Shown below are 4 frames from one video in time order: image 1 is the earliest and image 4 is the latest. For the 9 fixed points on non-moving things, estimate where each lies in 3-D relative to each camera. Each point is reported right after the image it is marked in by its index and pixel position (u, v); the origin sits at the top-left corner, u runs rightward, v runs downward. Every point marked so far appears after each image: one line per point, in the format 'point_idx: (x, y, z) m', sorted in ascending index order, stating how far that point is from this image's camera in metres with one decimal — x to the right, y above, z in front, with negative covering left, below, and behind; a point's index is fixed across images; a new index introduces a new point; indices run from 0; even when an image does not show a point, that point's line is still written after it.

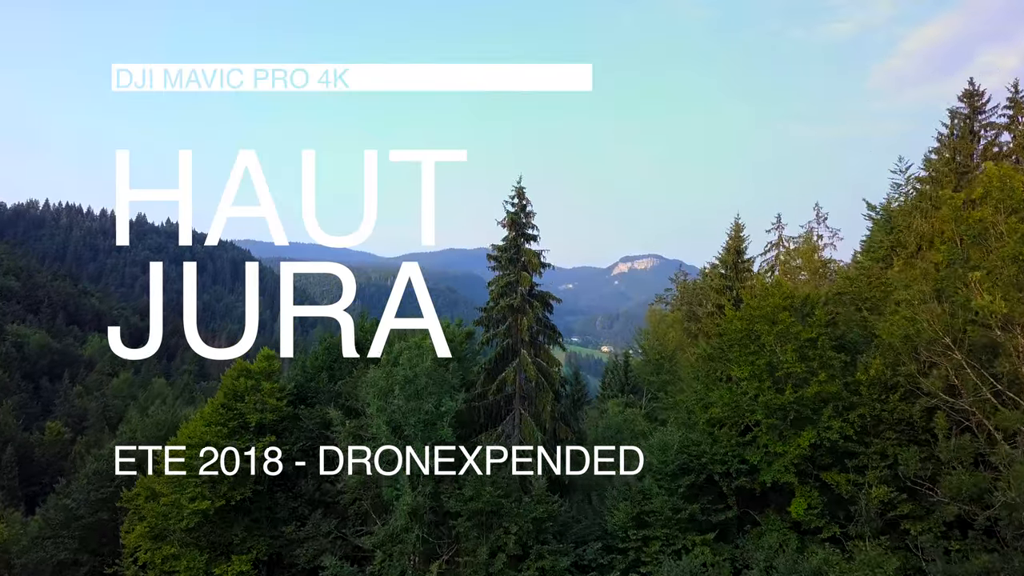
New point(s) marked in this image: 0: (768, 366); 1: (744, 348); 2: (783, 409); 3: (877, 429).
0: (+5.5, -1.7, +12.5) m
1: (+5.3, -1.4, +13.2) m
2: (+5.7, -2.5, +12.1) m
3: (+7.5, -2.9, +12.0) m
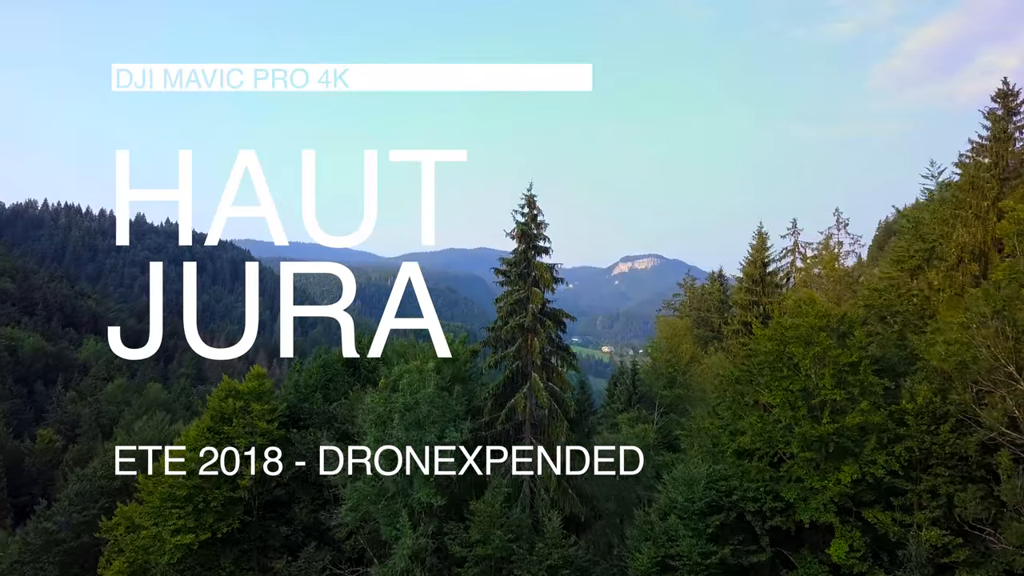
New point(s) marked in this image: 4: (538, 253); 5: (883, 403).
0: (+5.7, -2.0, +11.4) m
1: (+5.5, -1.7, +12.1) m
2: (+5.9, -2.9, +11.0) m
3: (+7.8, -3.3, +10.9) m
4: (+0.5, +0.7, +12.3) m
5: (+7.2, -2.2, +11.1) m
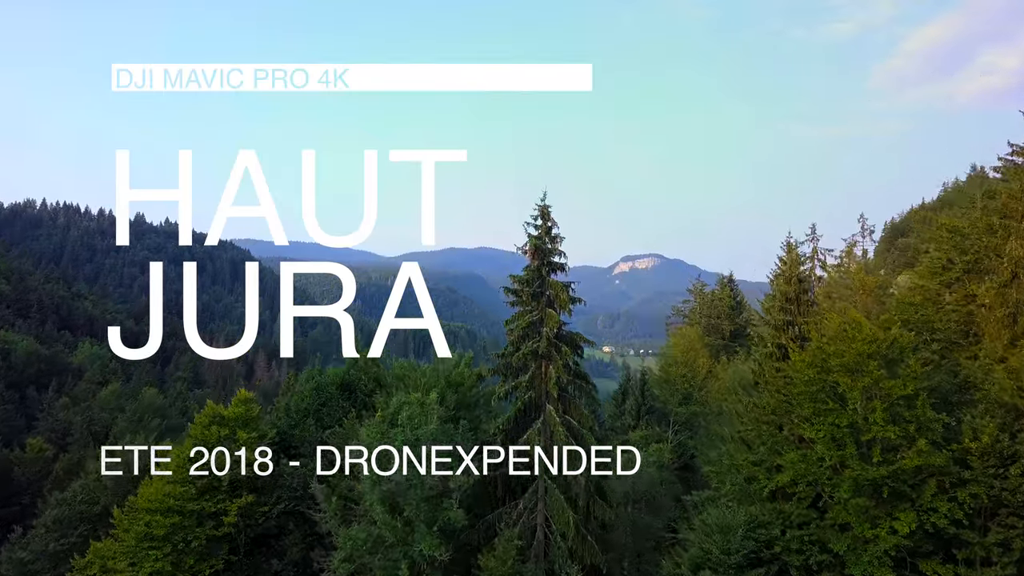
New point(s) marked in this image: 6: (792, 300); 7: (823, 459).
0: (+5.9, -2.4, +10.2) m
1: (+5.7, -2.1, +10.9) m
2: (+6.1, -3.3, +9.8) m
3: (+8.0, -3.7, +9.6) m
4: (+0.8, +0.3, +11.0) m
5: (+7.4, -2.6, +9.9) m
6: (+8.1, -0.4, +16.6) m
7: (+5.5, -3.0, +10.2) m
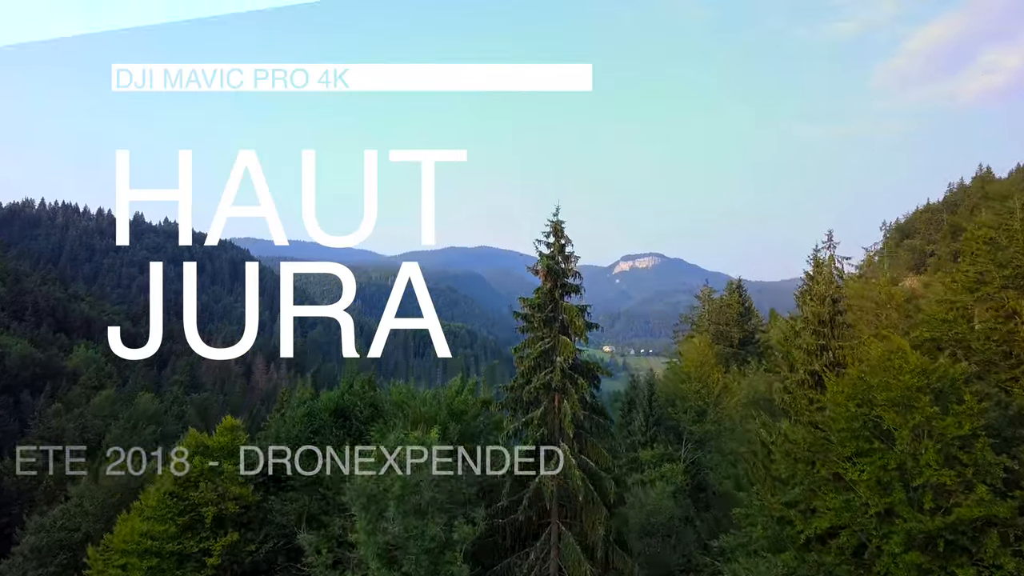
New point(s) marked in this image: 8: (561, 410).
0: (+6.1, -2.9, +9.1) m
1: (+5.9, -2.6, +9.8) m
2: (+6.3, -3.7, +8.7) m
3: (+8.1, -4.1, +8.6) m
4: (+0.9, -0.1, +10.0) m
5: (+7.6, -3.0, +8.9) m
6: (+8.3, -0.8, +15.5) m
7: (+5.7, -3.5, +9.2) m
8: (+0.8, -2.0, +9.6) m
